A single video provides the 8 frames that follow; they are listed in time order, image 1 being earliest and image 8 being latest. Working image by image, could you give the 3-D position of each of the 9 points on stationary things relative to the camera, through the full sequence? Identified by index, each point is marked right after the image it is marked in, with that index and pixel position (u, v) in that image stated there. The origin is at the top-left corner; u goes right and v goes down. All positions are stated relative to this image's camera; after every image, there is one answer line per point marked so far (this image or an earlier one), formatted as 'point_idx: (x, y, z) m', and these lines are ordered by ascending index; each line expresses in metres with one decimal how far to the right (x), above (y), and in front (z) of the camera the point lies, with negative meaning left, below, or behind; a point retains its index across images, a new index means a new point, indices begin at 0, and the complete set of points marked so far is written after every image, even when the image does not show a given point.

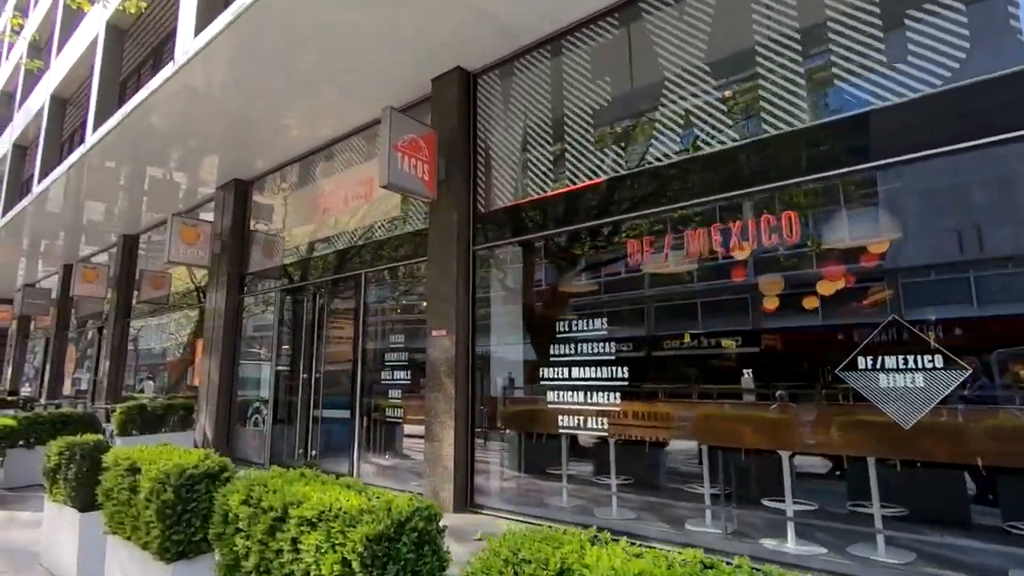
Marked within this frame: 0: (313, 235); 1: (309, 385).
0: (-3.1, +0.8, +8.5) m
1: (-3.0, -1.5, +7.9) m
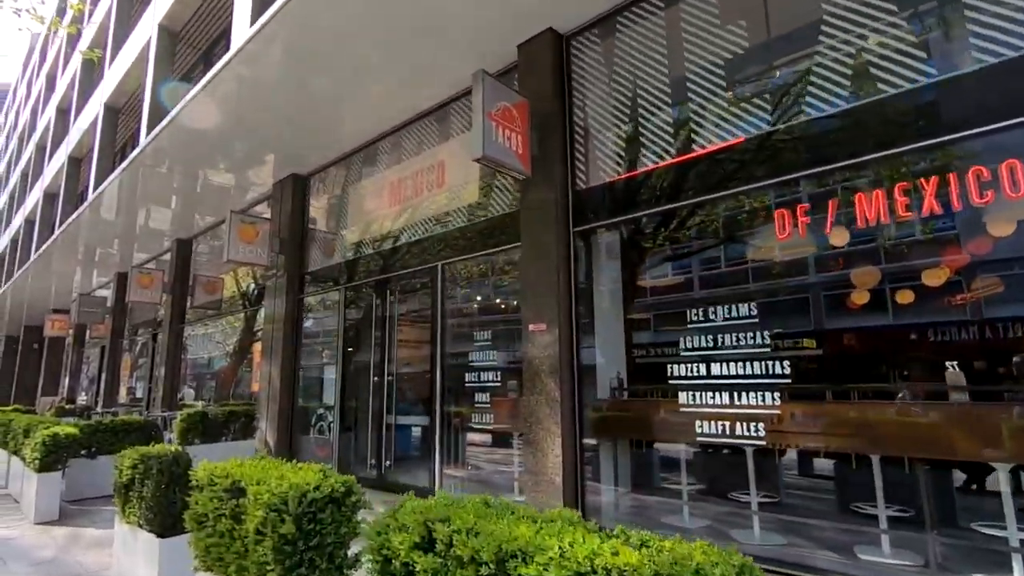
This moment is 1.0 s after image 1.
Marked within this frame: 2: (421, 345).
0: (-1.9, +0.9, +7.9) m
1: (-1.8, -1.4, +7.3) m
2: (-1.1, -0.7, +6.9) m
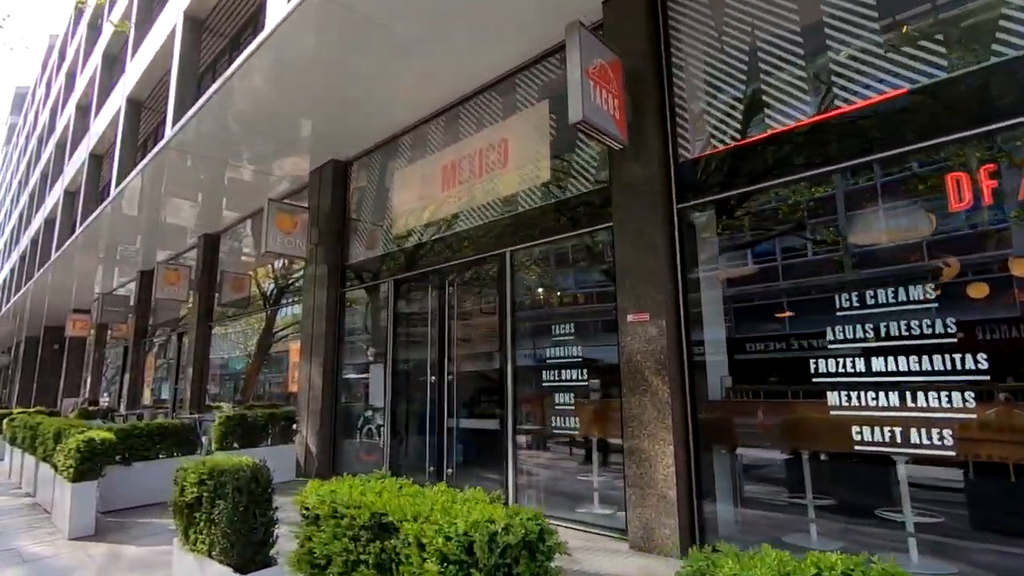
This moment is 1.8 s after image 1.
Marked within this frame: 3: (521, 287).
0: (-1.1, +1.0, +7.3) m
1: (-1.0, -1.3, +6.7) m
2: (-0.3, -0.6, +6.2) m
3: (+0.1, 0.0, +5.9) m
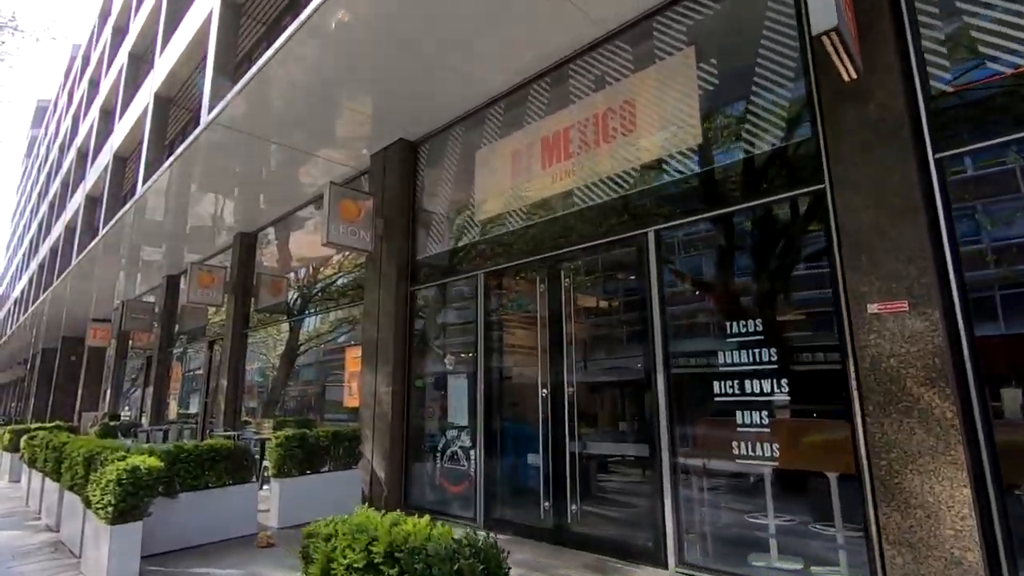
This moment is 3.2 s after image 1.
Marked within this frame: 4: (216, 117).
0: (+0.2, +1.0, +6.1) m
1: (+0.3, -1.2, +5.5) m
2: (+1.0, -0.5, +5.0) m
3: (+1.4, +0.1, +4.7) m
4: (-4.1, +2.3, +7.4) m
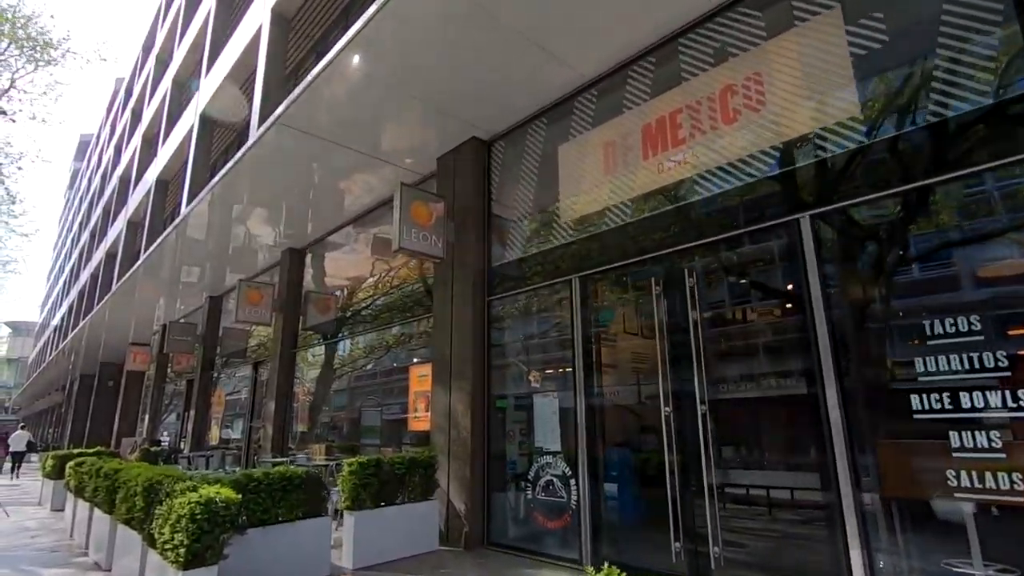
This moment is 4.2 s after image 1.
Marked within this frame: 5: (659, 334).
0: (+1.2, +1.0, +5.5) m
1: (+1.3, -1.2, +4.7) m
2: (+1.9, -0.5, +4.2) m
3: (+2.3, +0.1, +4.0) m
4: (-3.0, +2.1, +6.9) m
5: (+1.3, -0.4, +4.9) m
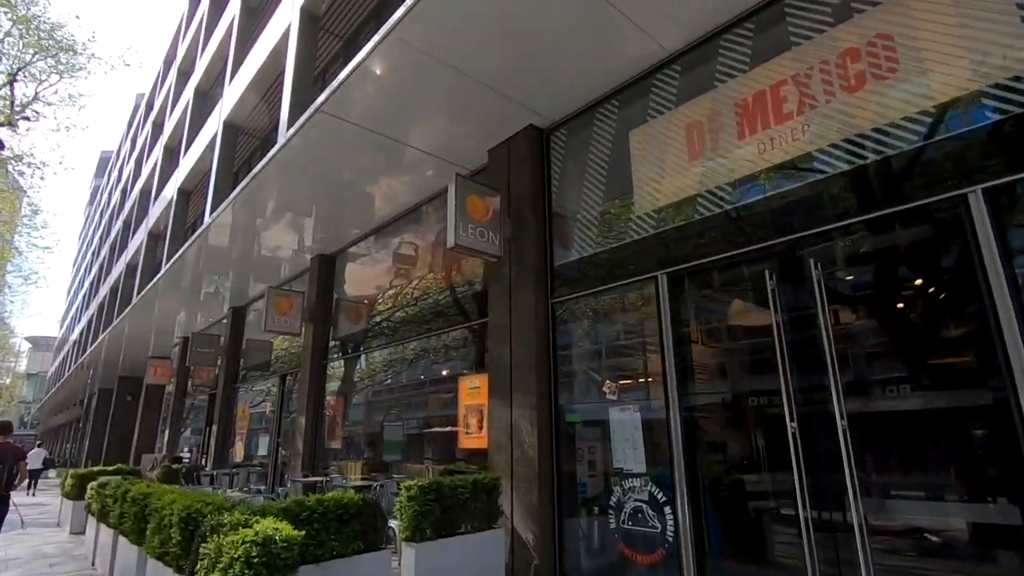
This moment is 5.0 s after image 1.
0: (+1.9, +1.0, +4.8) m
1: (+2.0, -1.2, +4.0) m
2: (+2.6, -0.4, +3.5) m
3: (+3.0, +0.2, +3.3) m
4: (-2.3, +2.1, +6.4) m
5: (+2.0, -0.4, +4.3) m
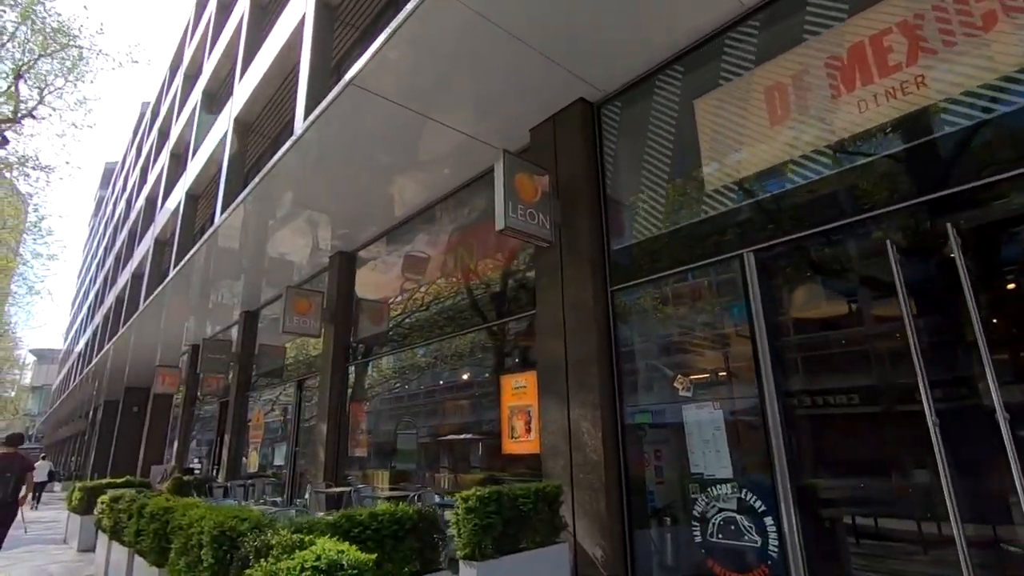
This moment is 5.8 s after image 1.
0: (+2.4, +1.2, +4.3) m
1: (+2.6, -1.0, +3.4) m
2: (+3.1, -0.2, +2.9) m
3: (+3.5, +0.4, +2.7) m
4: (-1.8, +2.2, +5.8) m
5: (+2.5, -0.2, +3.7) m
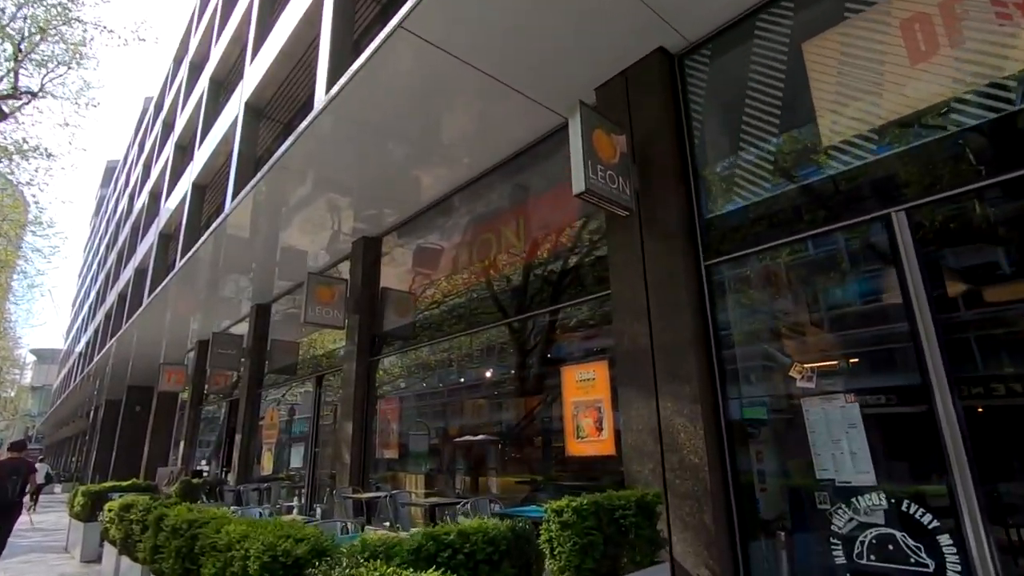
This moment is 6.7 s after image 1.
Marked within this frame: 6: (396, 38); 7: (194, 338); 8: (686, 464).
0: (+3.1, +1.4, +3.5) m
1: (+3.2, -0.8, +2.7) m
2: (+3.8, 0.0, +2.2) m
3: (+4.2, +0.6, +2.0) m
4: (-1.1, +2.4, +5.1) m
5: (+3.2, 0.0, +2.9) m
6: (-1.2, +2.4, +5.2) m
7: (-10.2, -1.6, +17.3) m
8: (+1.3, -1.4, +4.2) m
